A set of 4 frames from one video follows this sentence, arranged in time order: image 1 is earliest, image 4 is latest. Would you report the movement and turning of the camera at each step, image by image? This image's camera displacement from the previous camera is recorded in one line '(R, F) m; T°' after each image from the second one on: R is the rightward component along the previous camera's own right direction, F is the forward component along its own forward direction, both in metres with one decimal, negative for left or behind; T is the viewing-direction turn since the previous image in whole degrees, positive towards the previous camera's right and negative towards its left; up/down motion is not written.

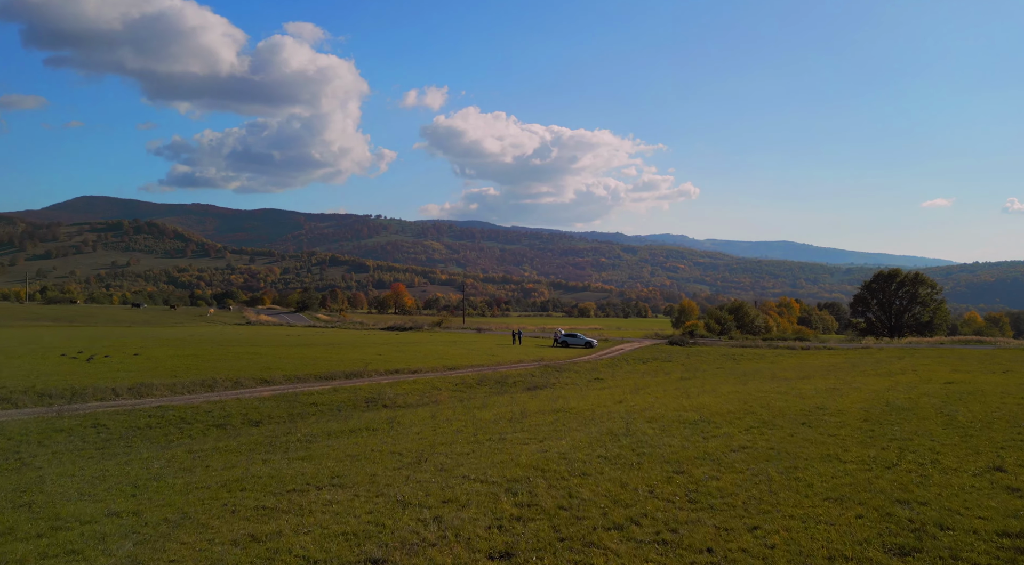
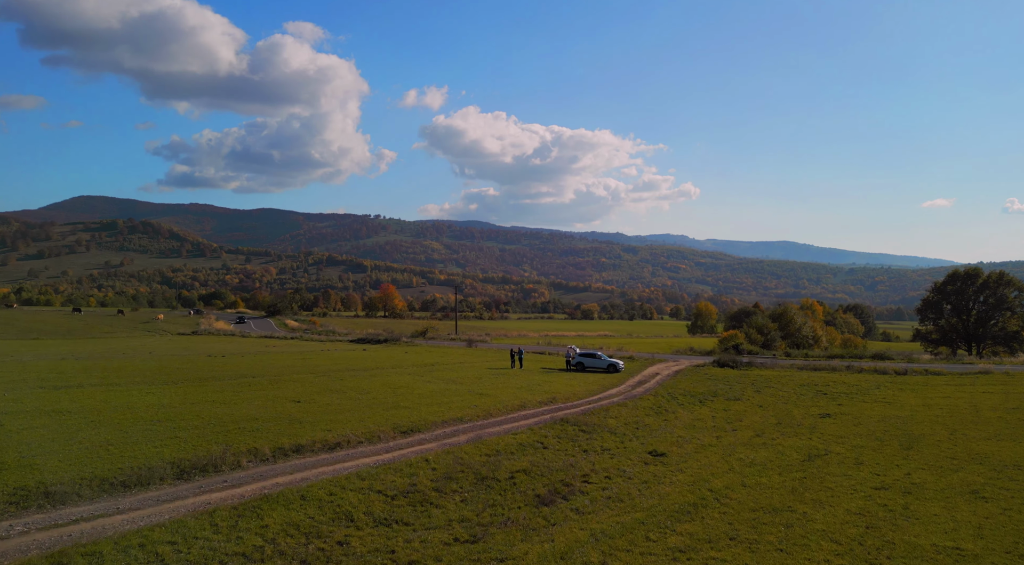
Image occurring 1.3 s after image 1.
(+0.1, +12.2) m; 0°
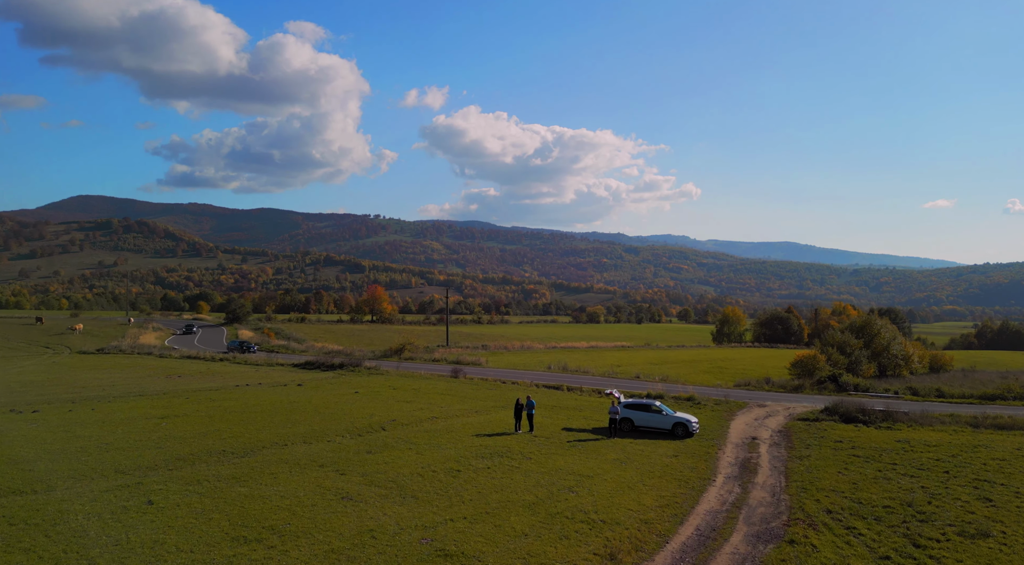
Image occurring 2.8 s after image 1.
(-0.1, +14.2) m; 0°
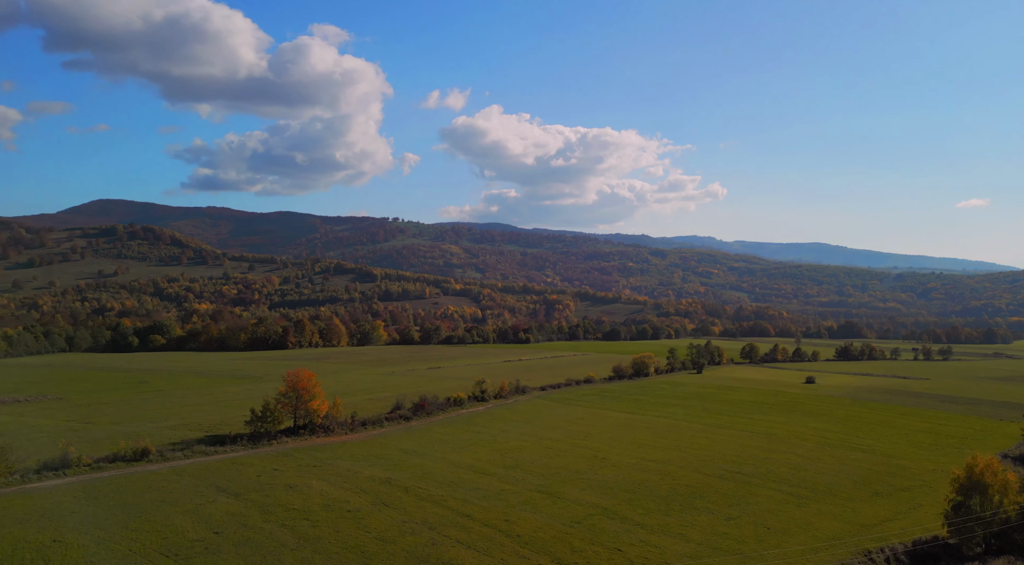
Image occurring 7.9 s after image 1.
(+0.4, +54.9) m; -2°
